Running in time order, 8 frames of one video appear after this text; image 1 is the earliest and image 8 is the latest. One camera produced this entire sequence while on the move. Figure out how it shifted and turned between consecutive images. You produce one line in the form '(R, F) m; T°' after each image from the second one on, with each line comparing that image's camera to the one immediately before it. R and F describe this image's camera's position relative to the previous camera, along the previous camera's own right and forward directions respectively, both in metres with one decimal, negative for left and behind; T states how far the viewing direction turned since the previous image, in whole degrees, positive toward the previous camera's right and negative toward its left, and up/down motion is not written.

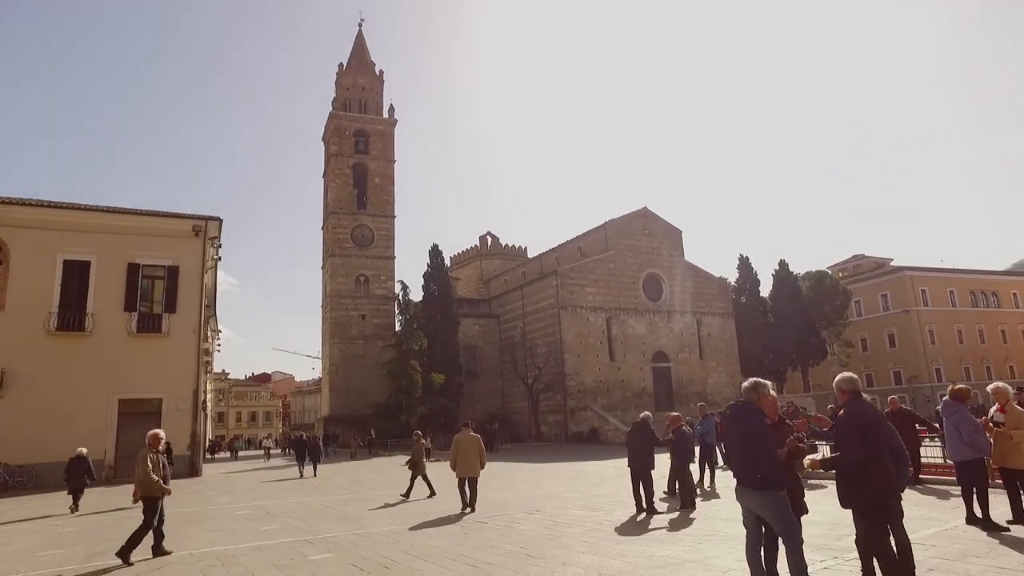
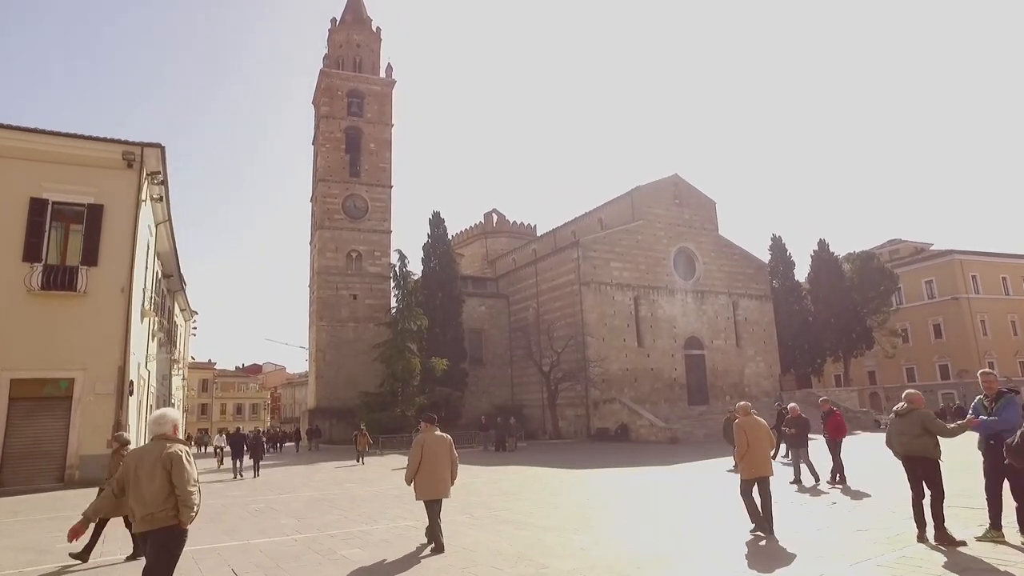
(-0.7, +4.5) m; 0°
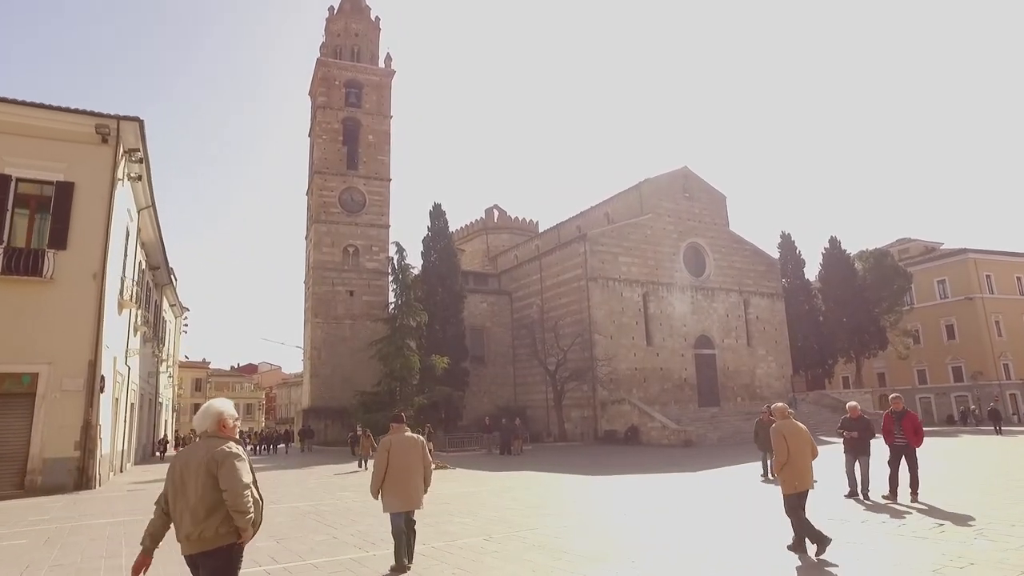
(-0.3, +1.3) m; 0°
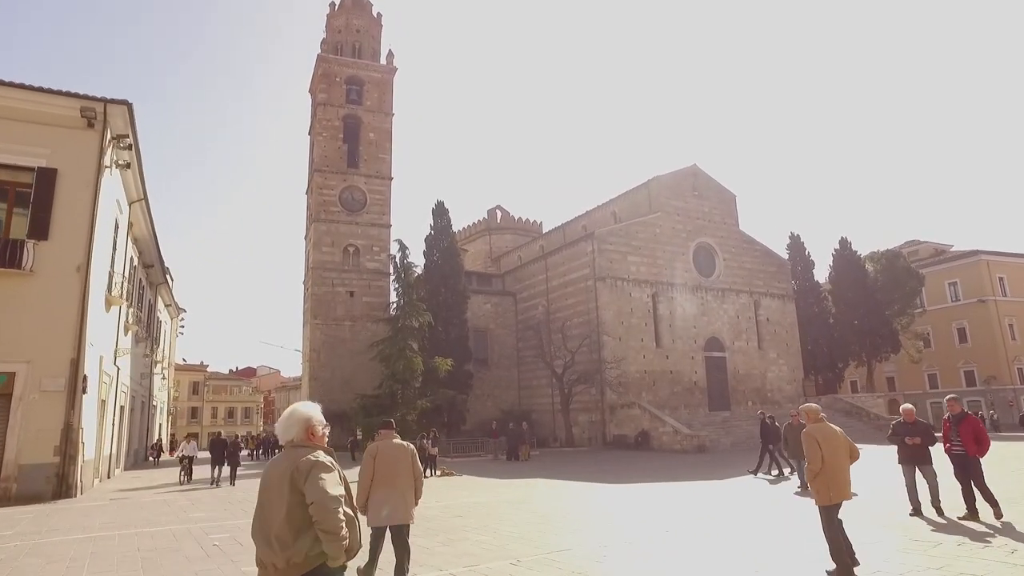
(-0.2, +0.8) m; 0°
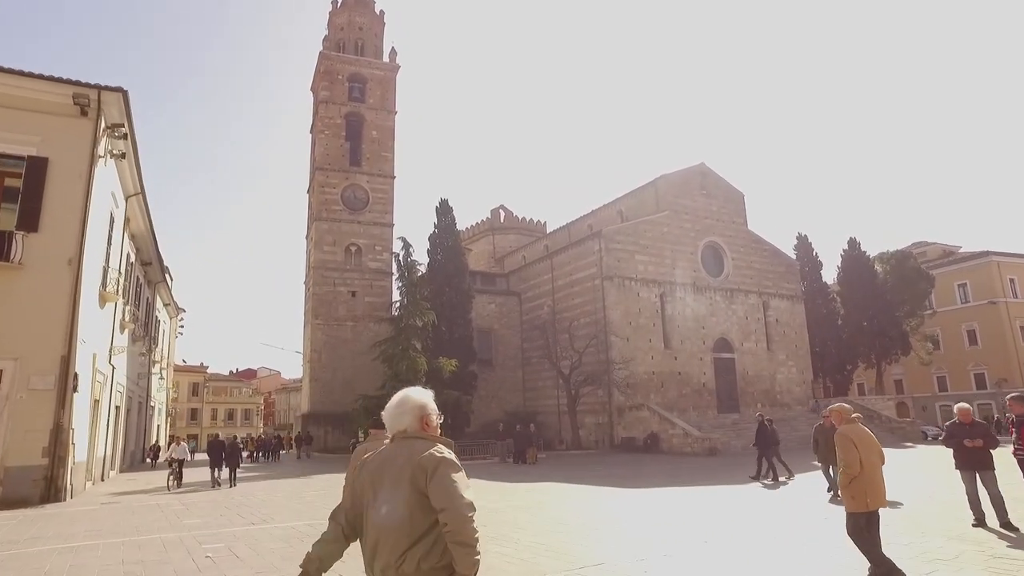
(-0.2, +0.5) m; 0°
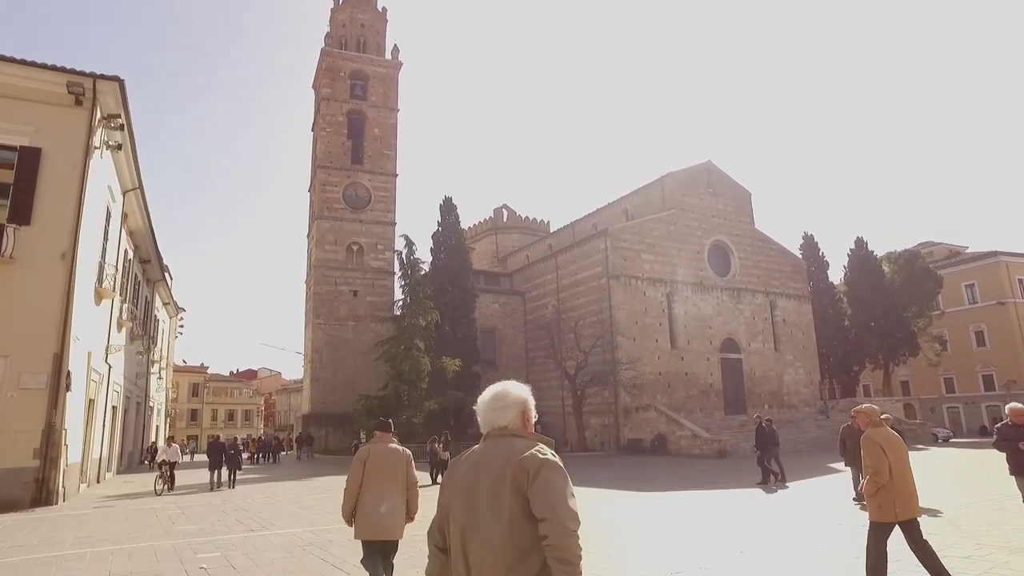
(-0.2, +0.4) m; 0°
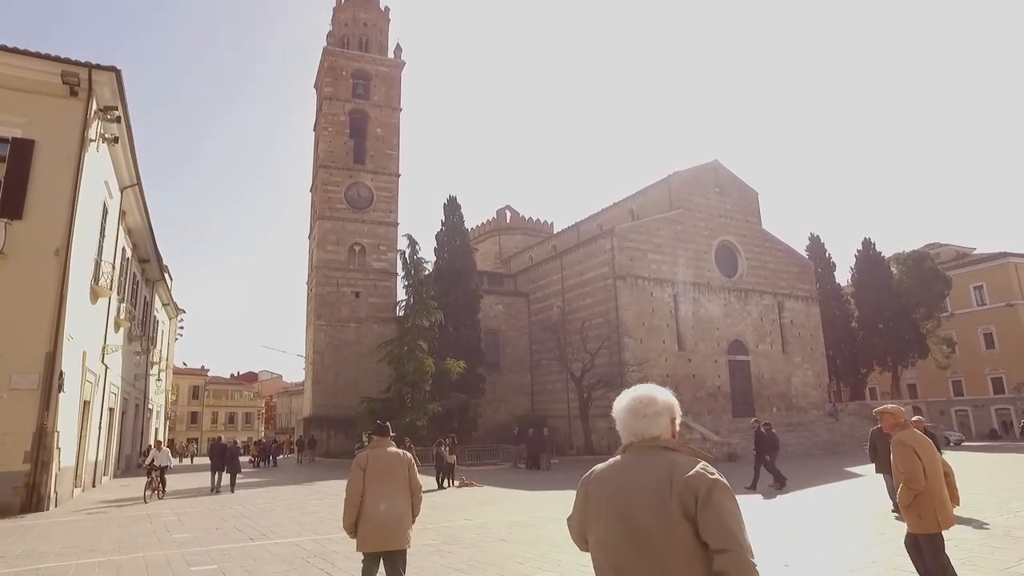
(-0.2, +0.4) m; 0°
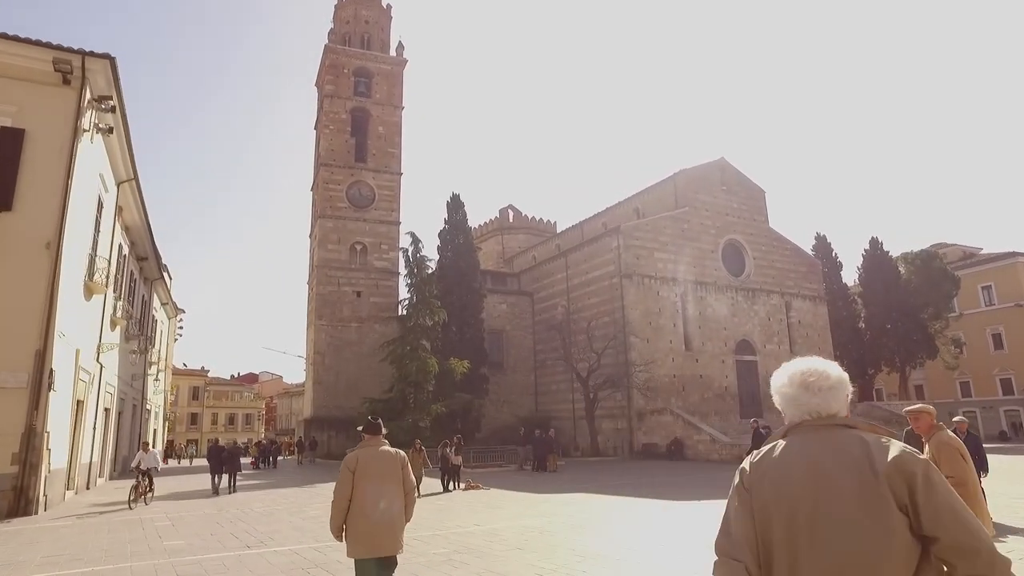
(-0.1, +0.4) m; 0°
